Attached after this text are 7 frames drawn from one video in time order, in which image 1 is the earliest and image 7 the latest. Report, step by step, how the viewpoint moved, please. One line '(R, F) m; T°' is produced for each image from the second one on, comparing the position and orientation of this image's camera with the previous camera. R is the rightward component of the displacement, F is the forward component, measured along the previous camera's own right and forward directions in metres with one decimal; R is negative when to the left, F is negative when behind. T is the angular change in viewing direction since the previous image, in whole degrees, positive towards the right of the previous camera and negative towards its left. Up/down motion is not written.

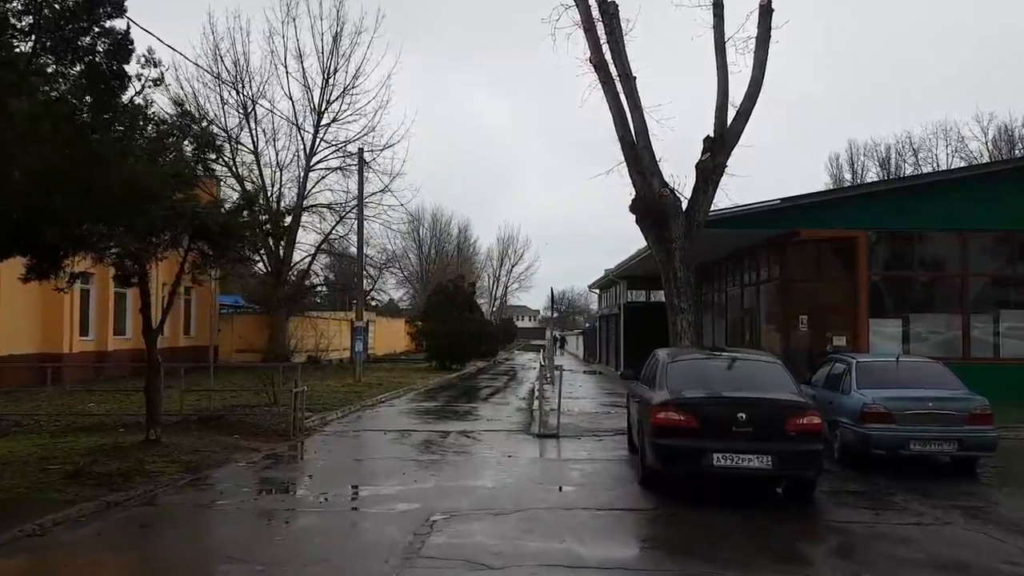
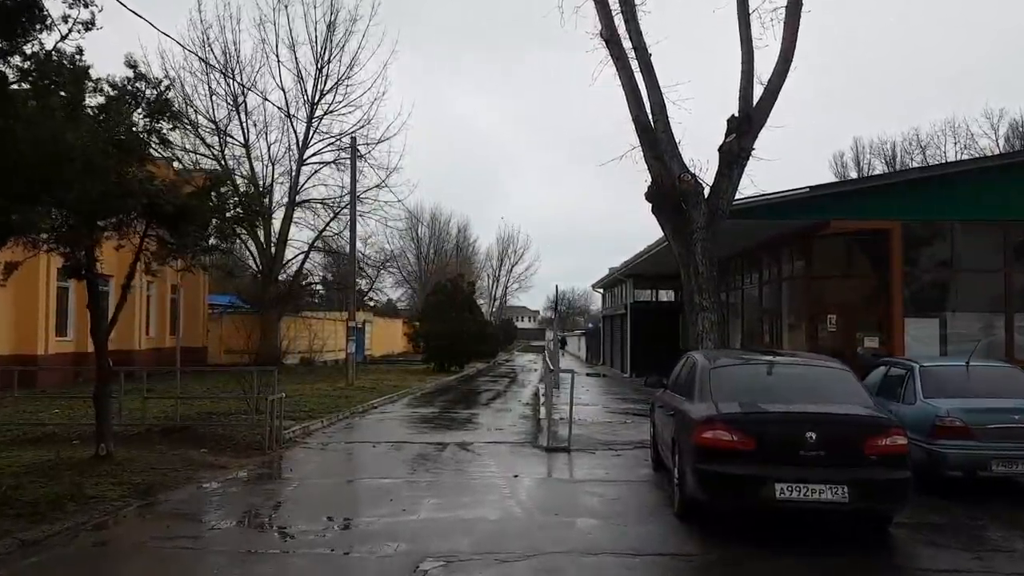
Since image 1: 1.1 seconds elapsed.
(-0.1, +1.6) m; 0°
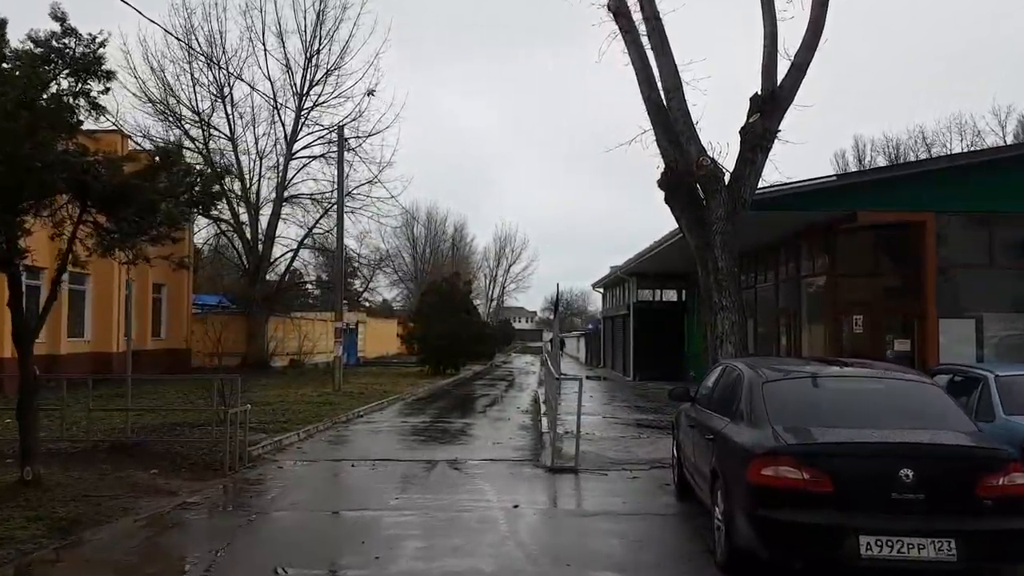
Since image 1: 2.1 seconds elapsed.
(0.0, +1.6) m; 0°
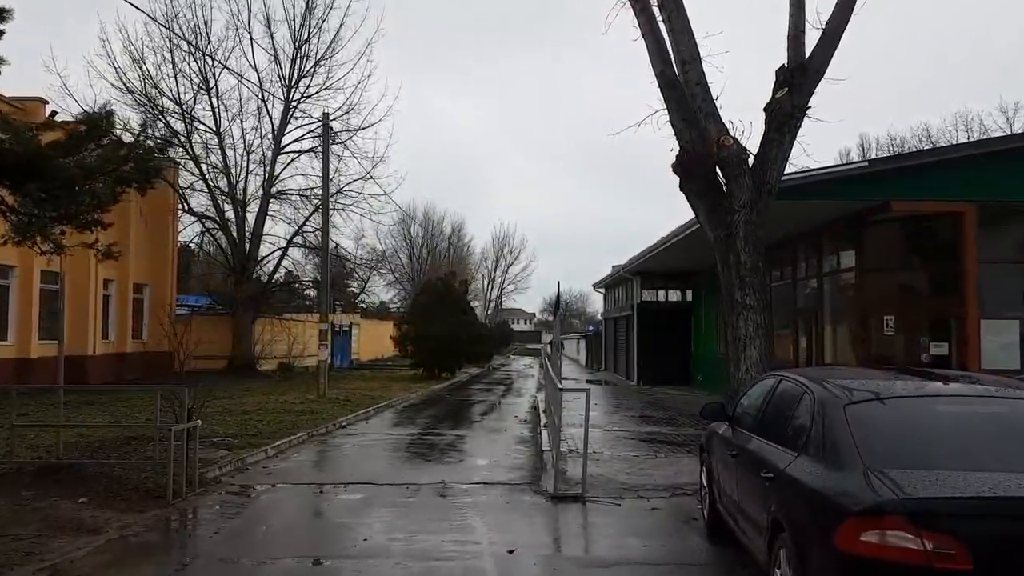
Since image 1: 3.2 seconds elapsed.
(0.0, +1.6) m; 0°
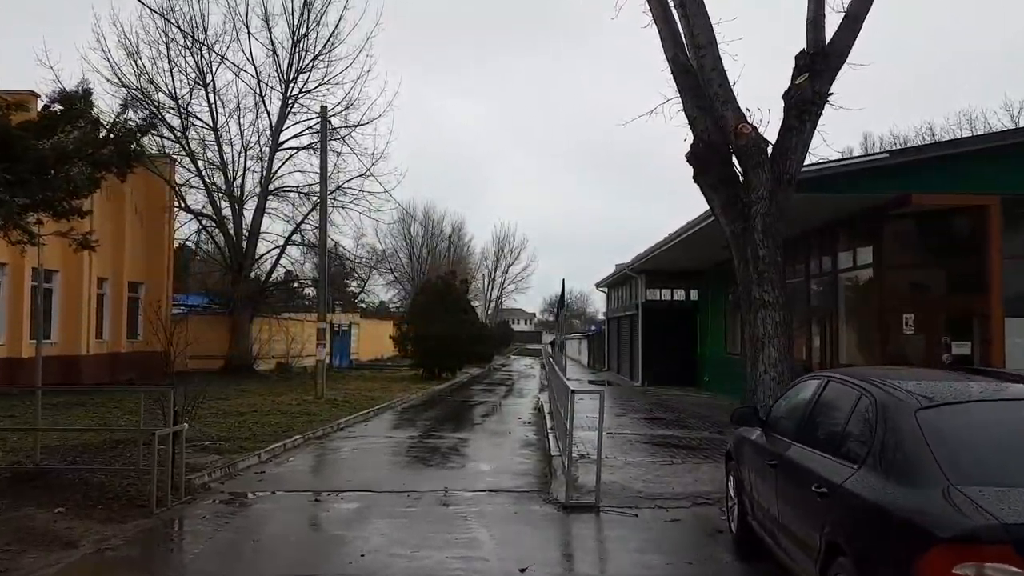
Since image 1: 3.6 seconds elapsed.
(-0.1, +0.6) m; 0°
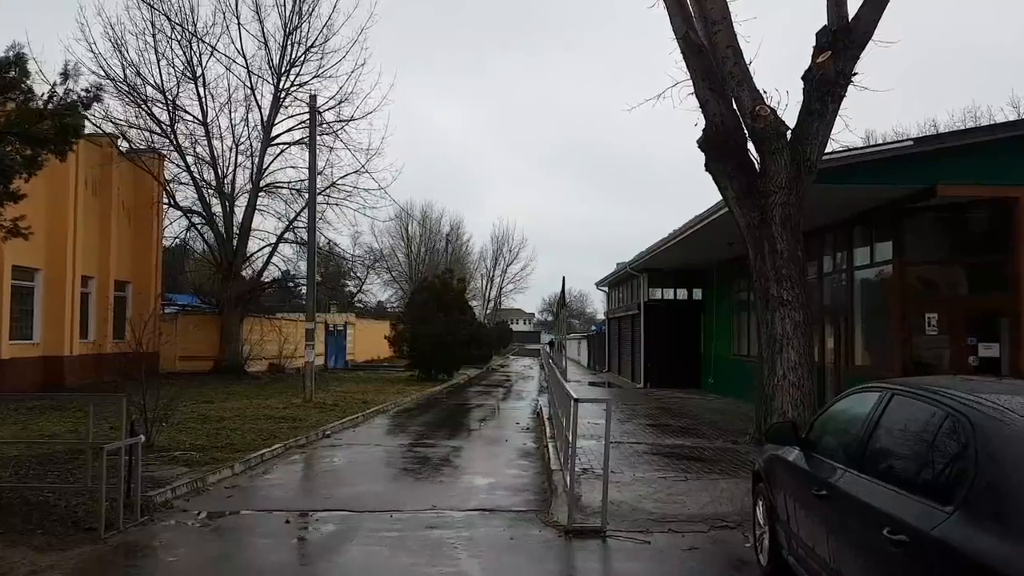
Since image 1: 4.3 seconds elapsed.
(0.0, +0.9) m; 0°
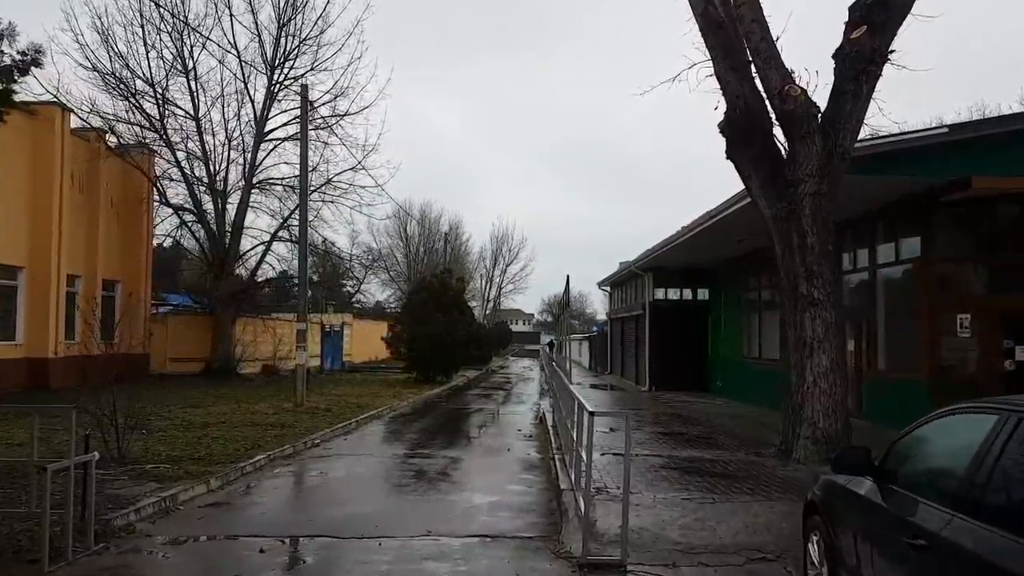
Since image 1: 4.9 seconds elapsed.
(-0.1, +1.0) m; 0°
